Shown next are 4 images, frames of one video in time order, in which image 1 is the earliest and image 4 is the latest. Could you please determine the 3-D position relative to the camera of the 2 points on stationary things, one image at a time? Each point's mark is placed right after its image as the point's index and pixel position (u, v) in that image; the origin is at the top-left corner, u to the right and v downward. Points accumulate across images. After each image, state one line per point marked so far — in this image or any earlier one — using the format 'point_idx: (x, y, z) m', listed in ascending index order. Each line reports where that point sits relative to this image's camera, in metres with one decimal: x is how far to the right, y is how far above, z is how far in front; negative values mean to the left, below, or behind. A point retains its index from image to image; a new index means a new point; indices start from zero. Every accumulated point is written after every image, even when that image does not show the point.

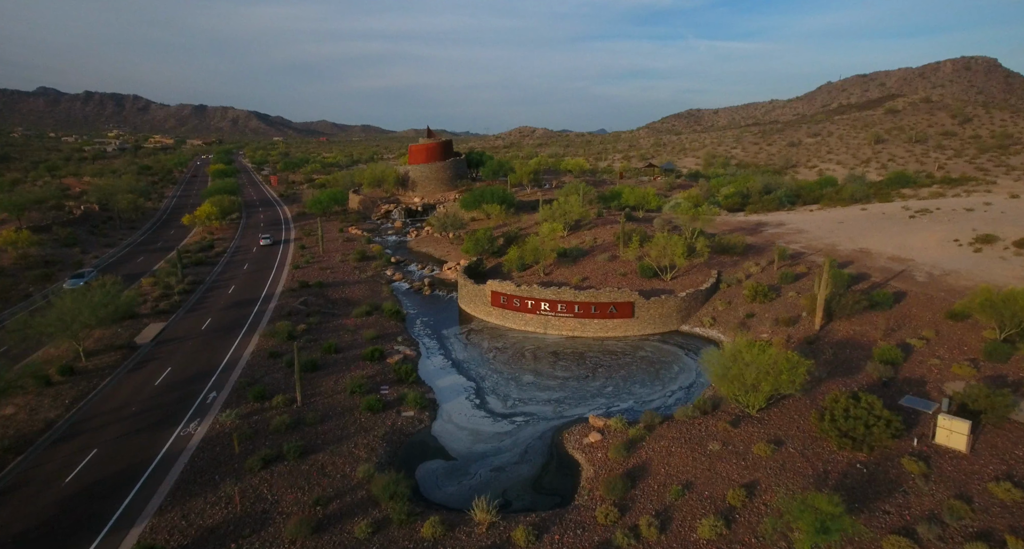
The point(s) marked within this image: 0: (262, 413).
0: (-8.2, -4.6, +19.1) m
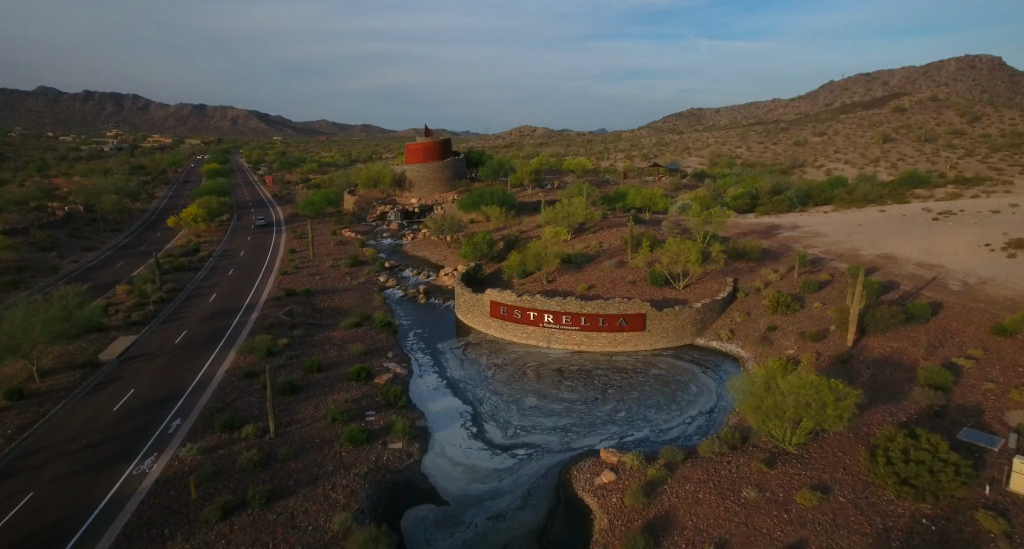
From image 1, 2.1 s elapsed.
0: (-8.2, -5.0, +16.8) m
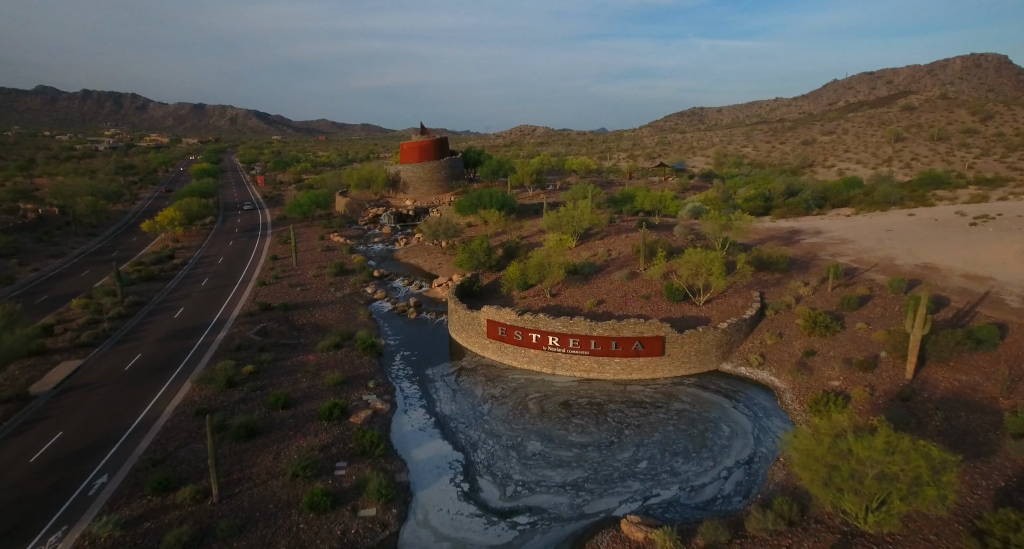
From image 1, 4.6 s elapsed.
0: (-8.2, -5.6, +13.5) m
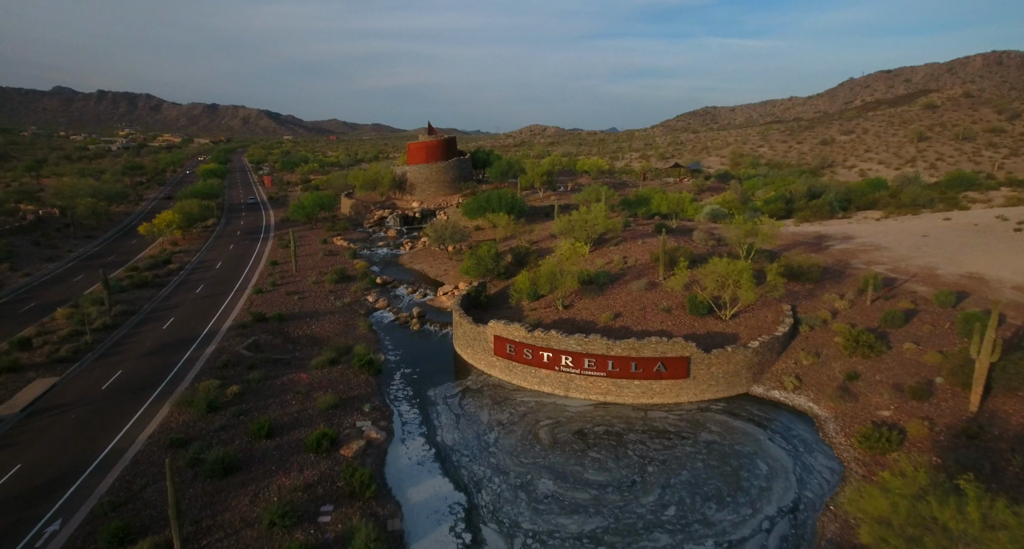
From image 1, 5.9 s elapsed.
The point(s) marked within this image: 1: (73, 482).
0: (-8.1, -6.1, +11.6) m
1: (-11.4, -5.4, +15.0) m
